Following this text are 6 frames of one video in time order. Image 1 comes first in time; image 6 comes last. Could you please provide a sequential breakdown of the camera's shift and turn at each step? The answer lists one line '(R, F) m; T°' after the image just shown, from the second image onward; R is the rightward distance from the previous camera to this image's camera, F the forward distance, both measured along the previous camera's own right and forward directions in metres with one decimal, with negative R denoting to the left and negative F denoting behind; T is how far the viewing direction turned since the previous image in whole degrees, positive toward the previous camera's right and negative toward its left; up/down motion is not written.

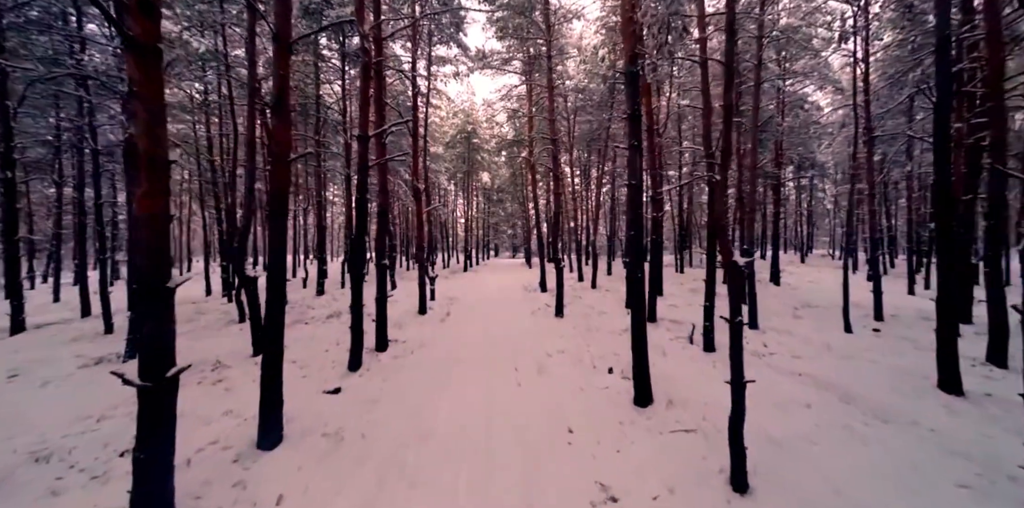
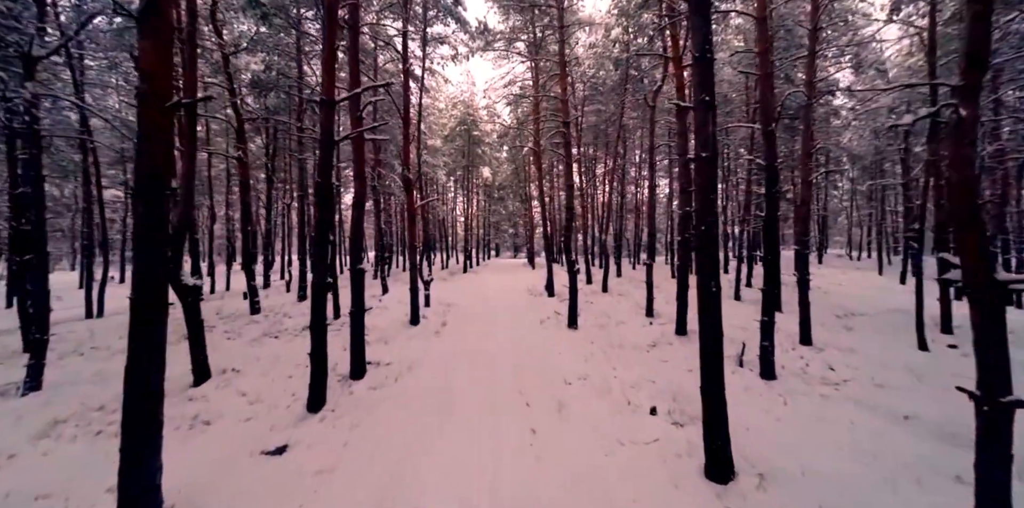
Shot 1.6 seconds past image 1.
(-0.2, +1.6) m; 0°
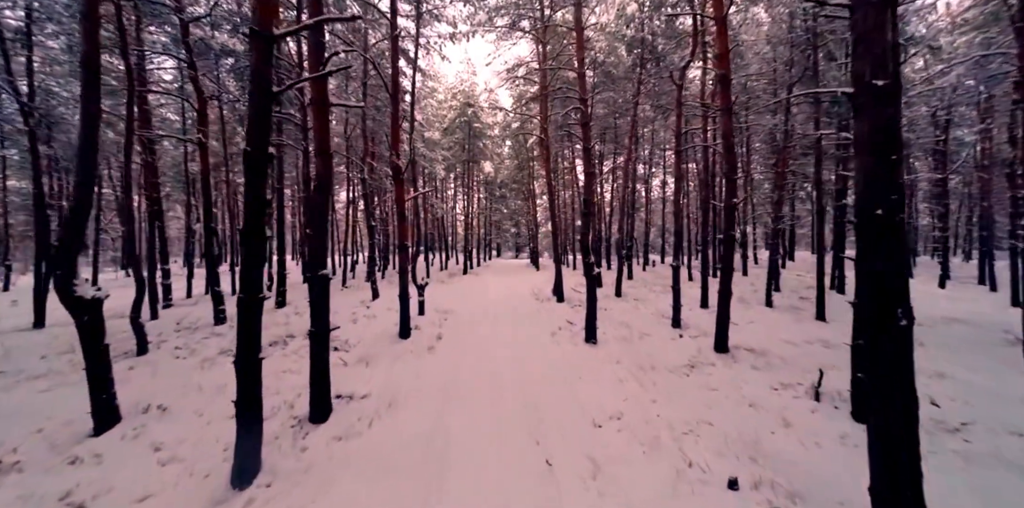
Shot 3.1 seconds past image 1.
(-0.2, +1.5) m; 0°
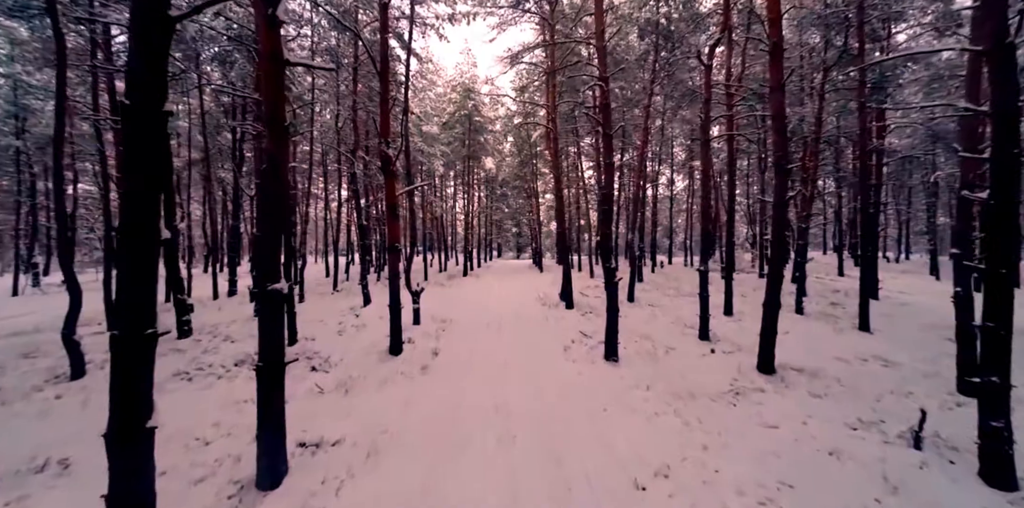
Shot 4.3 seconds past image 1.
(-0.2, +1.2) m; 0°
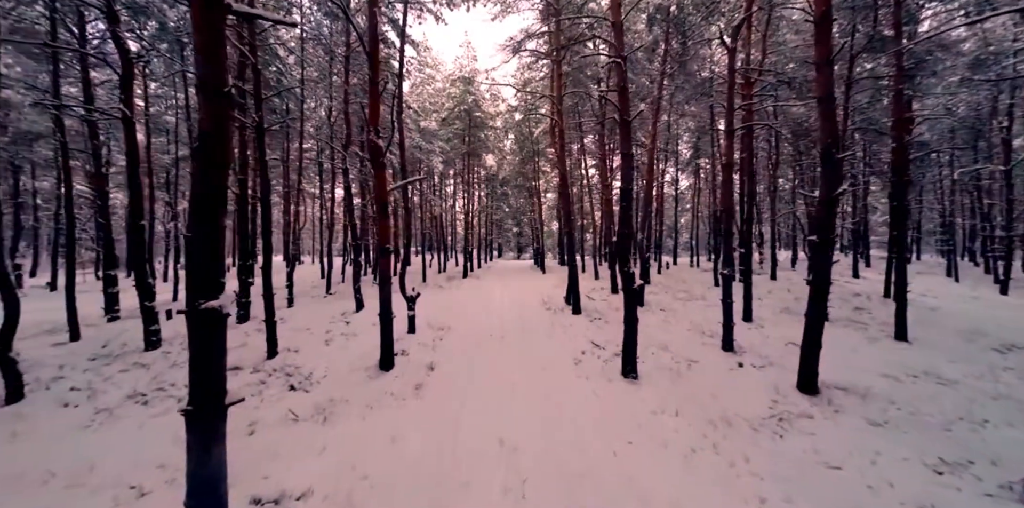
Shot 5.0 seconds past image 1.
(-0.1, +0.8) m; 0°
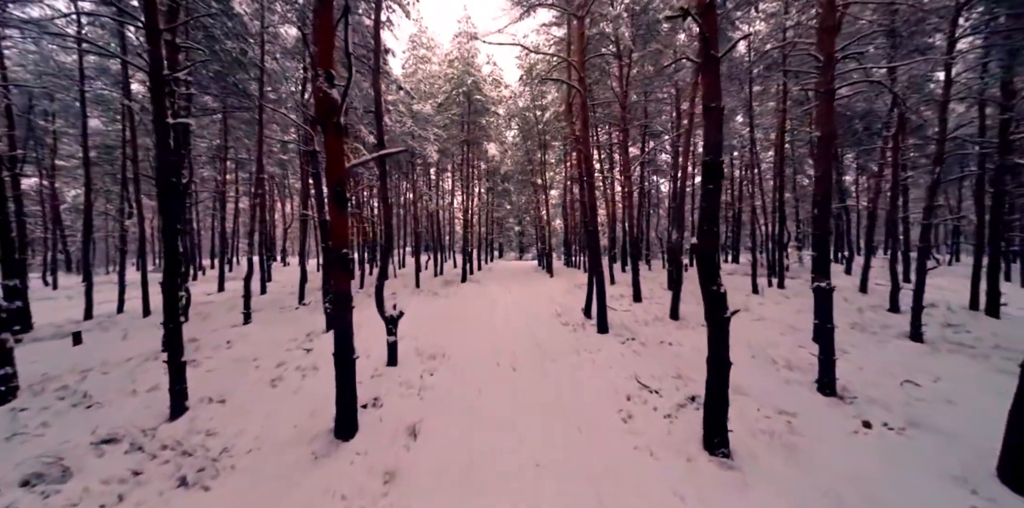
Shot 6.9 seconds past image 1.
(-0.3, +2.4) m; 0°
